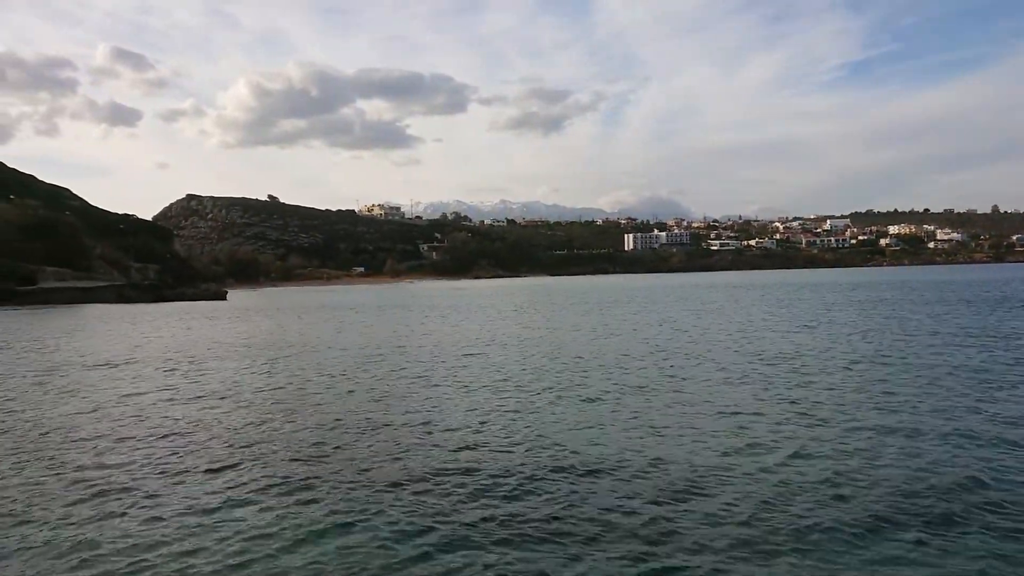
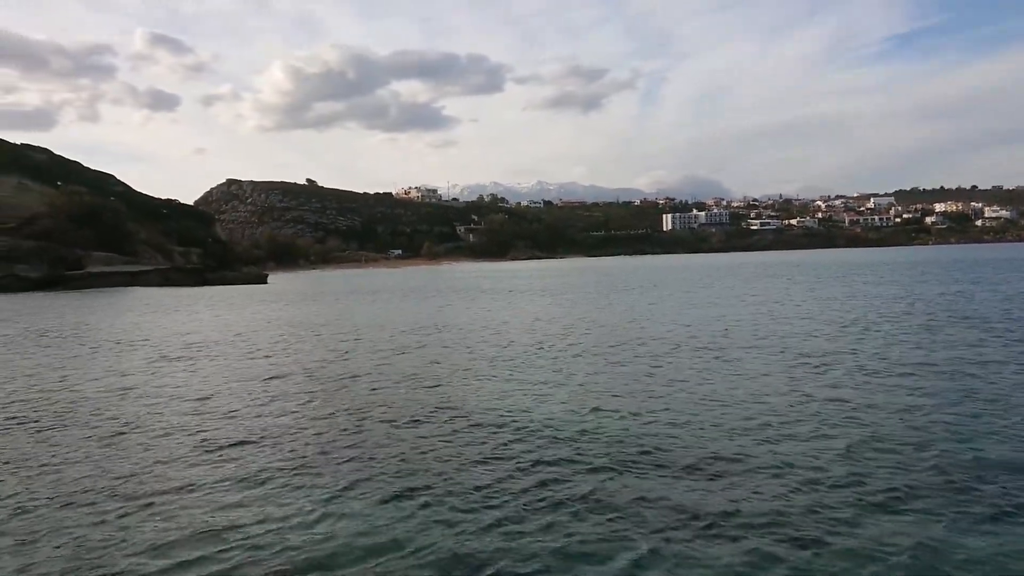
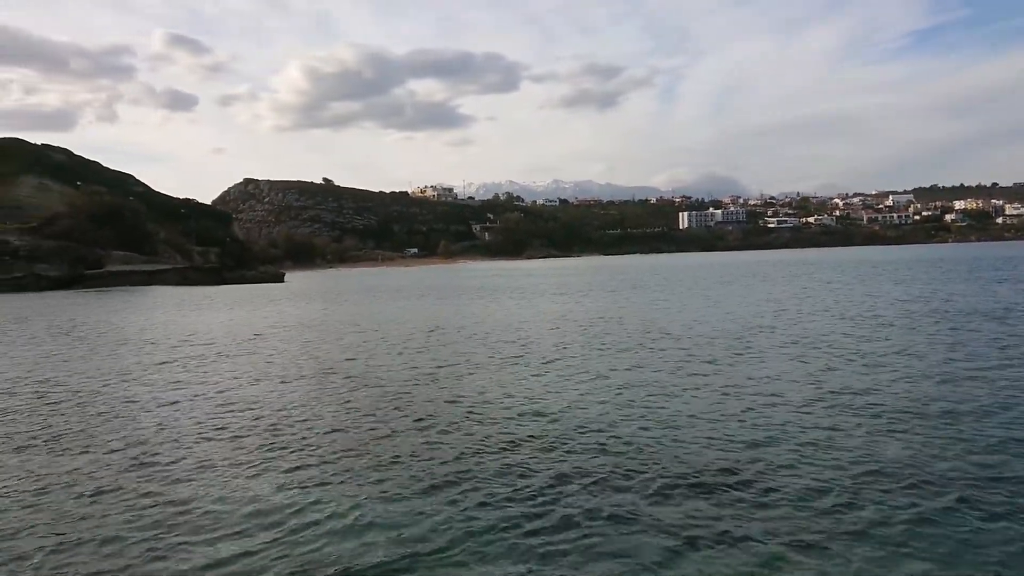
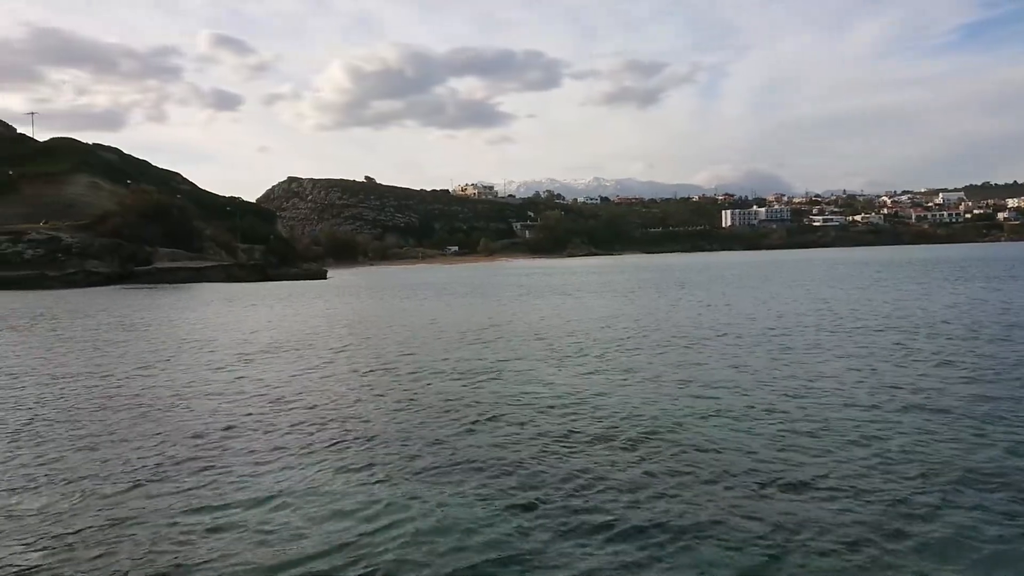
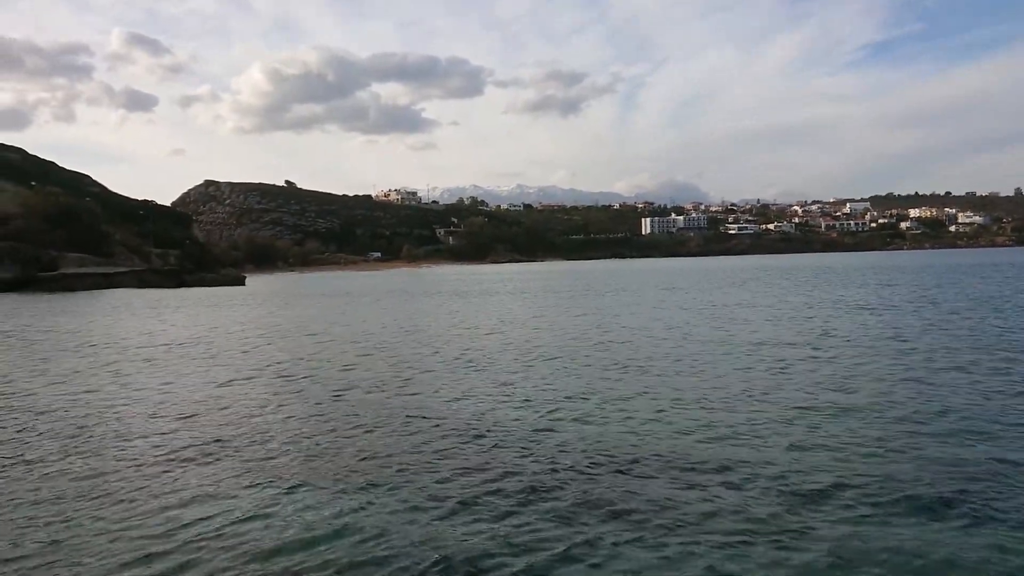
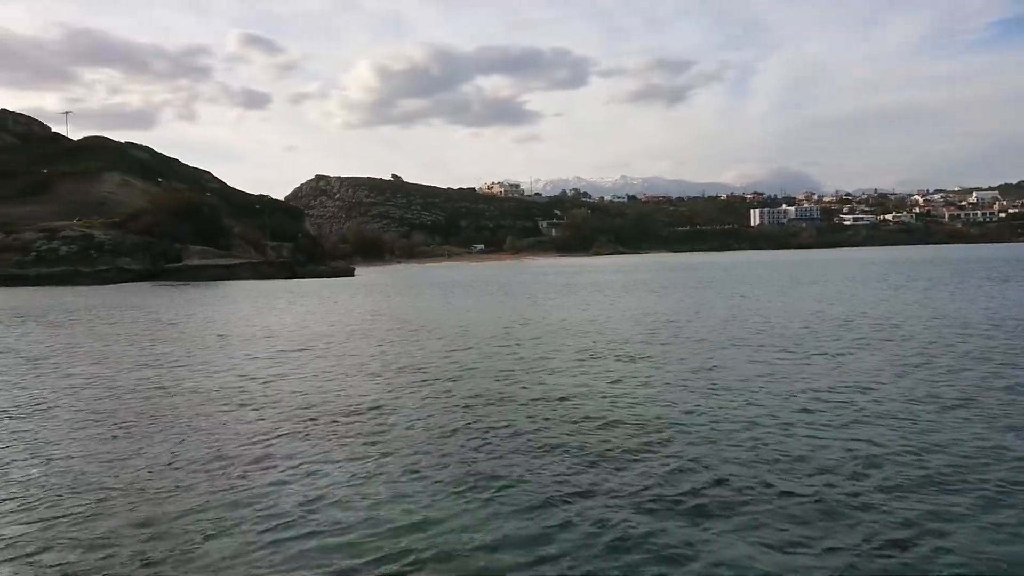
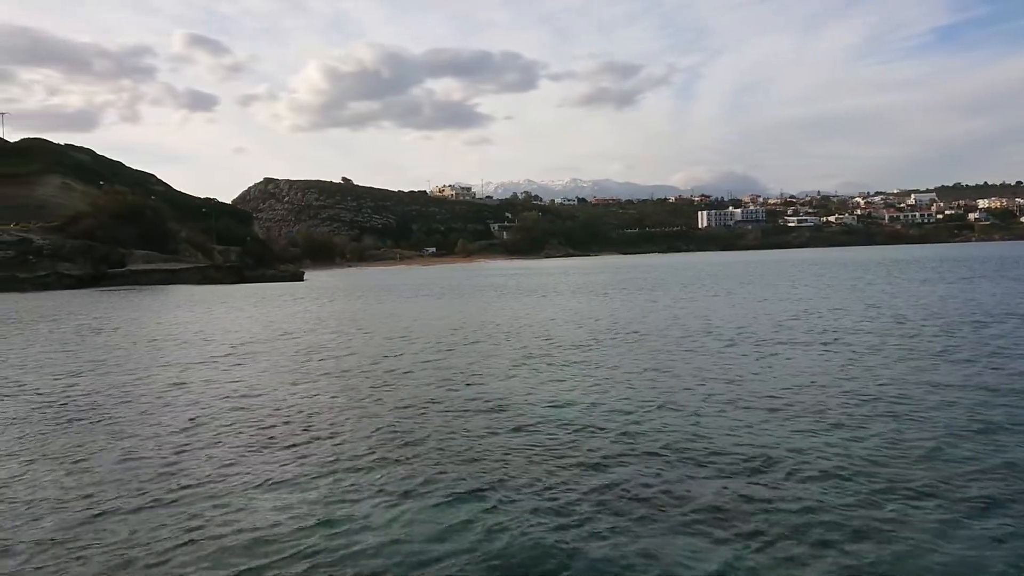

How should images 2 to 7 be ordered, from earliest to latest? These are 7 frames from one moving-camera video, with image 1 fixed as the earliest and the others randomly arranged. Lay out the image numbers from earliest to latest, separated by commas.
5, 2, 3, 7, 4, 6
